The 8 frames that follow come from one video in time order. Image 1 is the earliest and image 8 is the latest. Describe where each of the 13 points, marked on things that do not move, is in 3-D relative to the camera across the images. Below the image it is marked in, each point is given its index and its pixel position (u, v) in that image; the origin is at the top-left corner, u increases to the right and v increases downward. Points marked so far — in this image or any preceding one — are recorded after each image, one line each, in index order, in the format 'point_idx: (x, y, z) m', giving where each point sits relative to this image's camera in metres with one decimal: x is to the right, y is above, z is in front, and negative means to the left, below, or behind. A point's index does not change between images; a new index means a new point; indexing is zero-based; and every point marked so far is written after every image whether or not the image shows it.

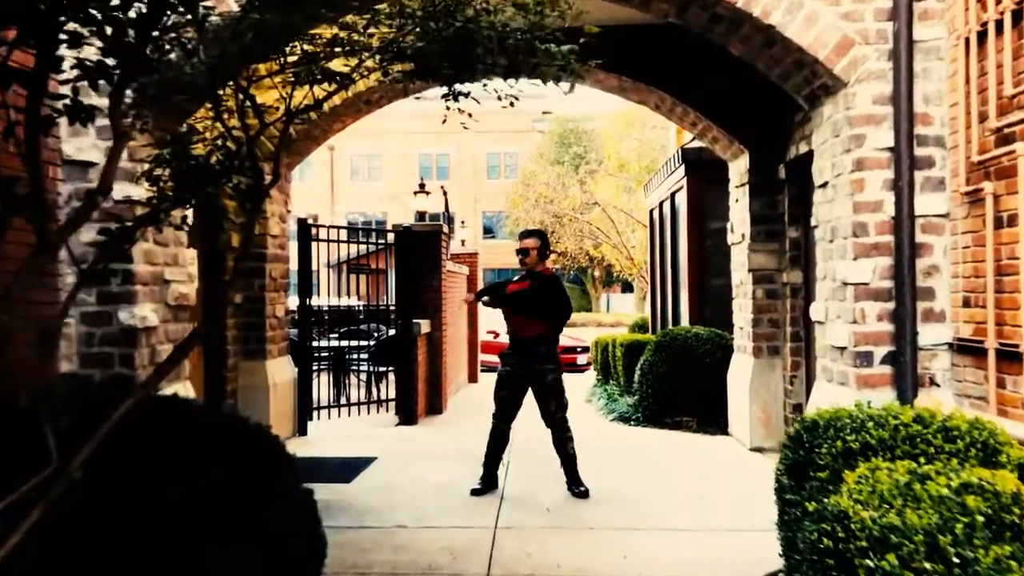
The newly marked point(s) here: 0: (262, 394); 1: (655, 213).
0: (-2.1, -0.9, +7.1) m
1: (+2.1, +1.1, +12.4) m
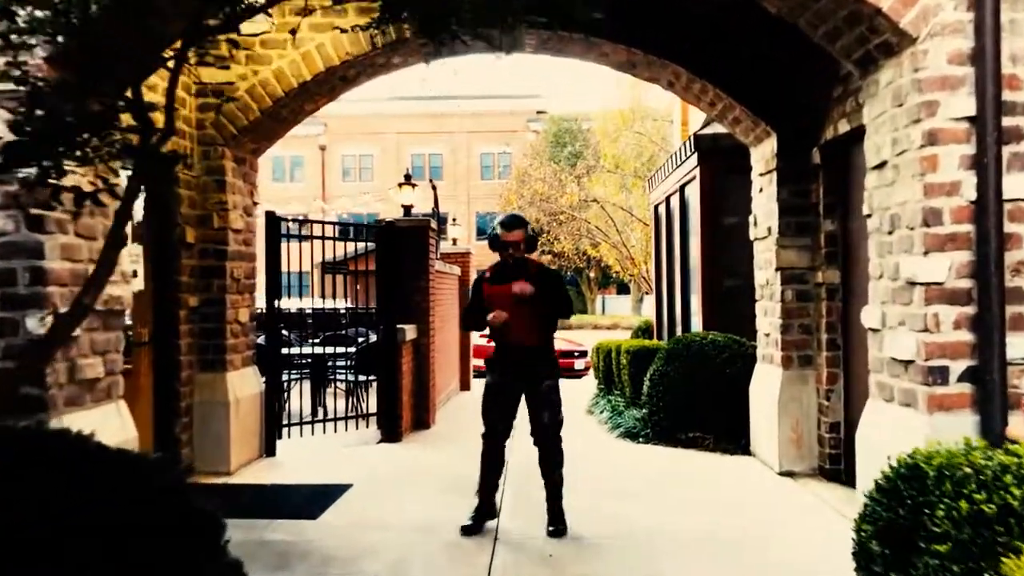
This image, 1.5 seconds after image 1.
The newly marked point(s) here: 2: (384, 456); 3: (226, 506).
0: (-2.1, -0.9, +6.2) m
1: (+2.0, +1.0, +11.6) m
2: (-1.1, -1.4, +7.1) m
3: (-1.8, -1.4, +5.5) m
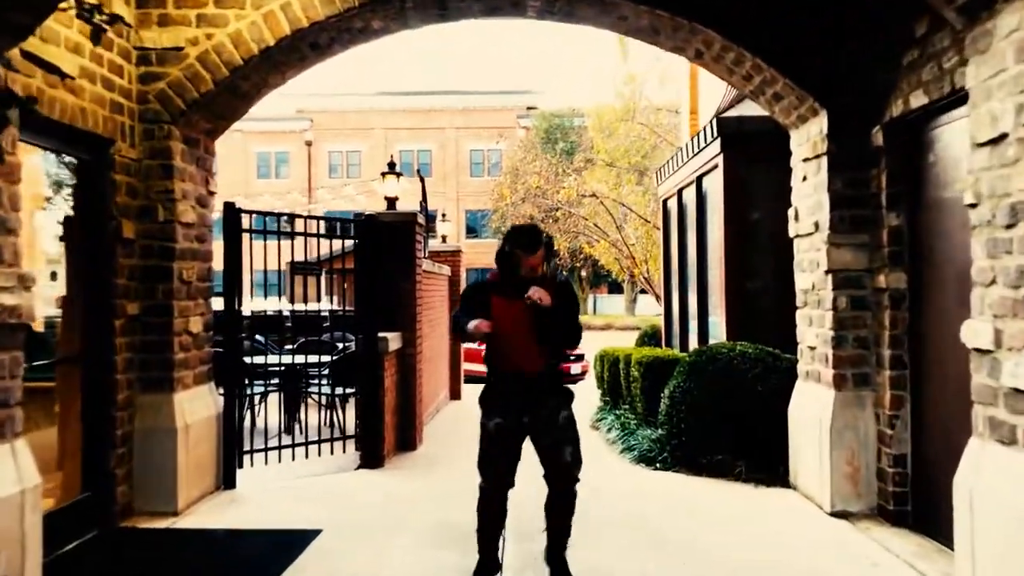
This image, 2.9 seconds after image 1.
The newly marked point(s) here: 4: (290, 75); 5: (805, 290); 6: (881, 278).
0: (-2.1, -0.9, +5.2) m
1: (+1.9, +1.0, +10.6) m
2: (-1.1, -1.4, +6.1) m
3: (-1.8, -1.4, +4.5) m
4: (-1.5, +1.5, +6.0) m
5: (+1.9, 0.0, +5.6) m
6: (+2.1, +0.1, +5.0) m
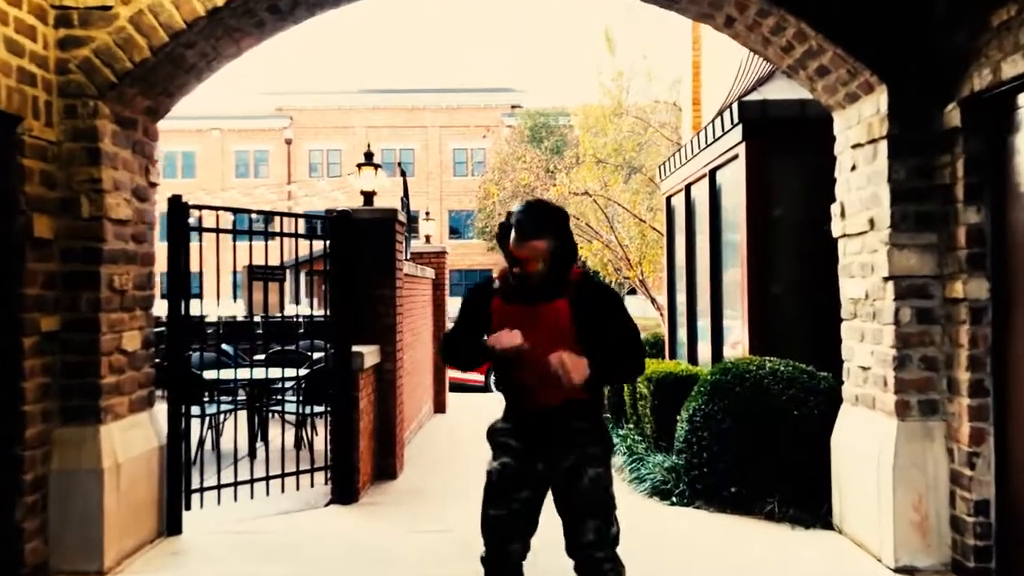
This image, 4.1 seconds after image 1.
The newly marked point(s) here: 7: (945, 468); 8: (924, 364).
0: (-2.1, -1.0, +4.3) m
1: (+1.8, +1.0, +9.8) m
2: (-1.1, -1.5, +5.2) m
3: (-1.8, -1.4, +3.5) m
4: (-1.6, +1.4, +5.1) m
5: (+1.9, -0.1, +4.8) m
6: (+2.1, 0.0, +4.1) m
7: (+2.1, -0.9, +4.3) m
8: (+2.1, -0.4, +4.3) m
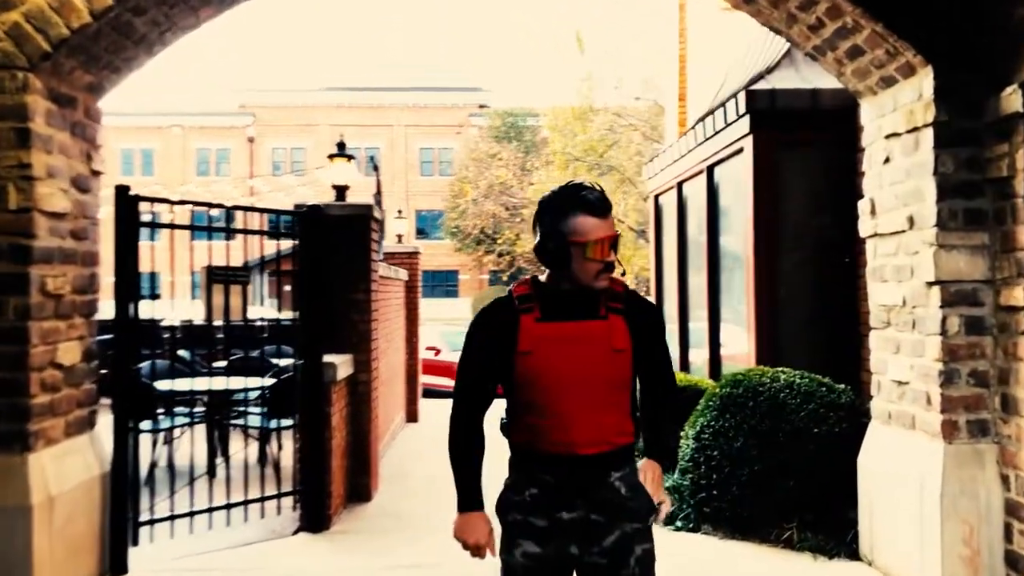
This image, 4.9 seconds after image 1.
0: (-2.1, -1.0, +3.7) m
1: (+1.6, +0.9, +9.3) m
2: (-1.1, -1.5, +4.6) m
3: (-1.7, -1.5, +2.9) m
4: (-1.6, +1.4, +4.5) m
5: (+1.9, -0.1, +4.3) m
6: (+2.1, 0.0, +3.7) m
7: (+2.1, -0.9, +3.8) m
8: (+2.0, -0.4, +3.8) m
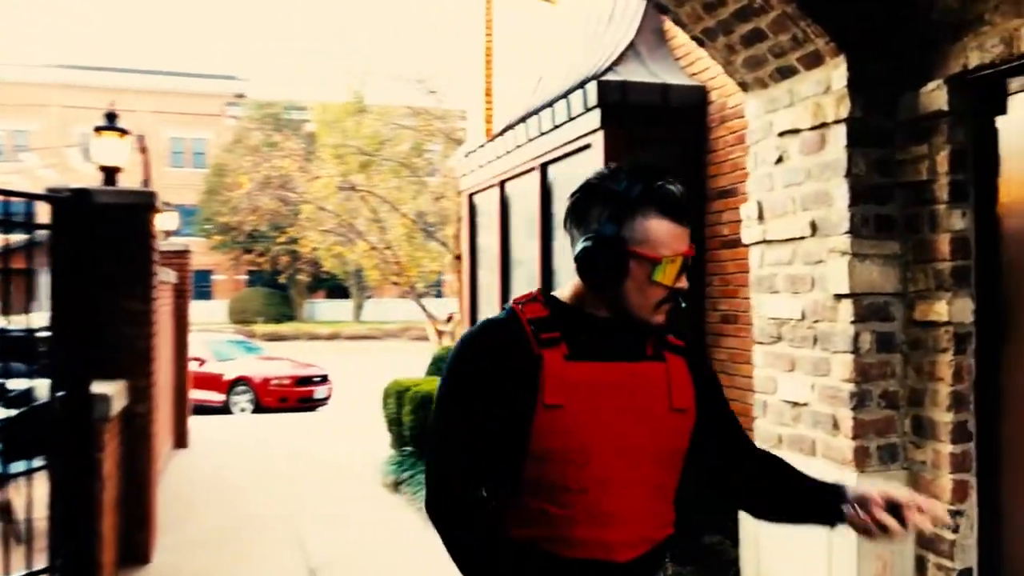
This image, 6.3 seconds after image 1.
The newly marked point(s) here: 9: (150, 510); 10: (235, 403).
0: (-2.4, -1.0, +2.2) m
1: (-0.4, +0.9, +8.7) m
2: (-1.8, -1.5, +3.4) m
3: (-1.9, -1.5, +1.6) m
4: (-2.1, +1.4, +3.1) m
5: (+1.2, -0.1, +3.9) m
6: (+1.6, -0.1, +3.4) m
7: (+1.6, -1.0, +3.5) m
8: (+1.5, -0.5, +3.5) m
9: (-2.1, -1.3, +5.0) m
10: (-4.6, -1.9, +14.5) m
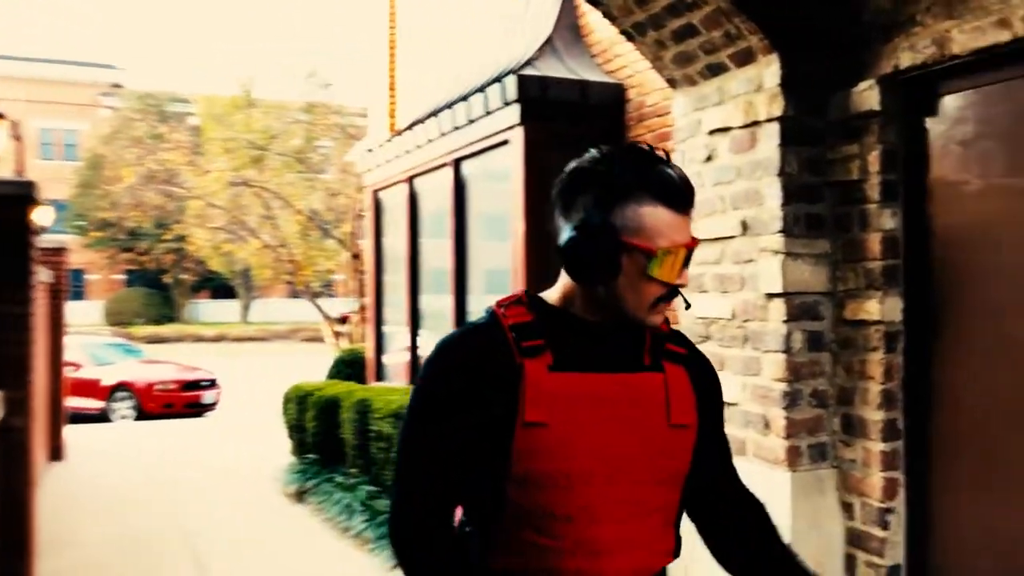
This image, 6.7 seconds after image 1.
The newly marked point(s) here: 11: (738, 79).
0: (-2.5, -1.0, +1.7) m
1: (-1.3, +0.9, +8.4) m
2: (-2.0, -1.5, +3.0) m
3: (-1.9, -1.5, +1.2) m
4: (-2.3, +1.4, +2.7) m
5: (+0.9, -0.1, +3.9) m
6: (+1.4, -0.1, +3.4) m
7: (+1.3, -1.0, +3.5) m
8: (+1.2, -0.5, +3.5) m
9: (-2.5, -1.3, +4.5) m
10: (-6.2, -1.9, +13.6) m
11: (+1.0, +0.9, +3.7) m
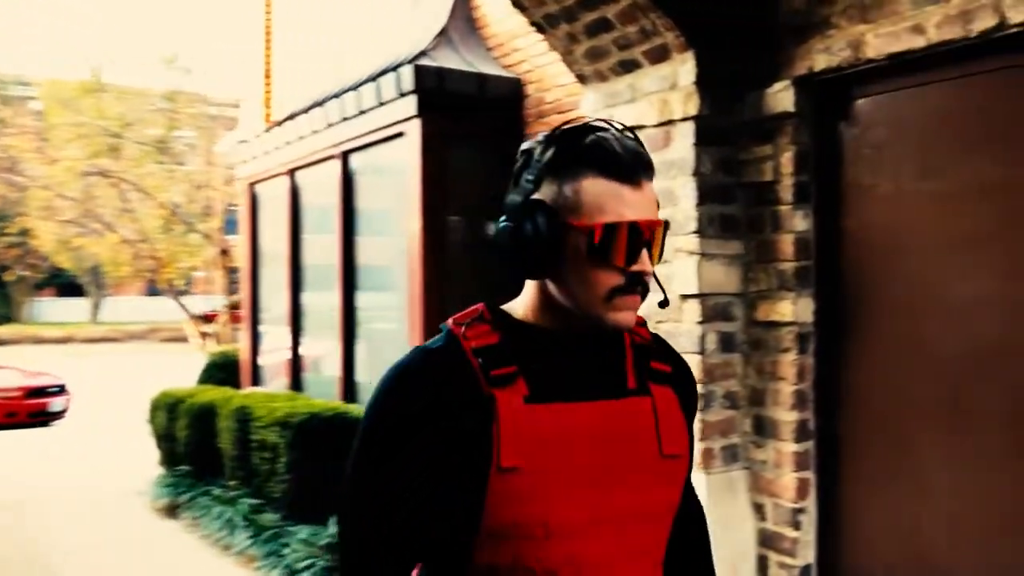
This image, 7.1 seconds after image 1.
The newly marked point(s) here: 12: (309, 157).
0: (-2.6, -1.0, +1.2) m
1: (-2.4, +0.9, +7.9) m
2: (-2.3, -1.5, +2.5) m
3: (-1.9, -1.5, +0.7) m
4: (-2.5, +1.3, +2.1) m
5: (+0.5, -0.1, +3.8) m
6: (+1.0, -0.1, +3.4) m
7: (+1.0, -1.0, +3.5) m
8: (+0.9, -0.5, +3.5) m
9: (-3.0, -1.3, +3.9) m
10: (-8.0, -1.9, +12.4) m
11: (+0.6, +0.9, +3.6) m
12: (-1.5, +1.0, +6.6) m
